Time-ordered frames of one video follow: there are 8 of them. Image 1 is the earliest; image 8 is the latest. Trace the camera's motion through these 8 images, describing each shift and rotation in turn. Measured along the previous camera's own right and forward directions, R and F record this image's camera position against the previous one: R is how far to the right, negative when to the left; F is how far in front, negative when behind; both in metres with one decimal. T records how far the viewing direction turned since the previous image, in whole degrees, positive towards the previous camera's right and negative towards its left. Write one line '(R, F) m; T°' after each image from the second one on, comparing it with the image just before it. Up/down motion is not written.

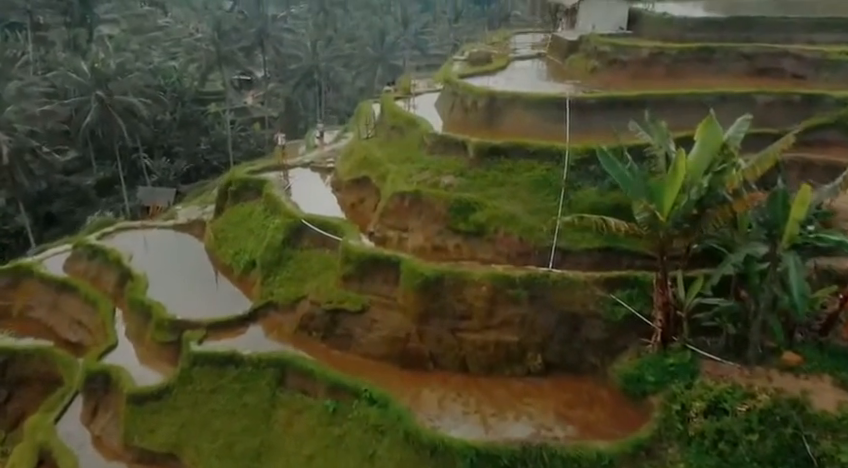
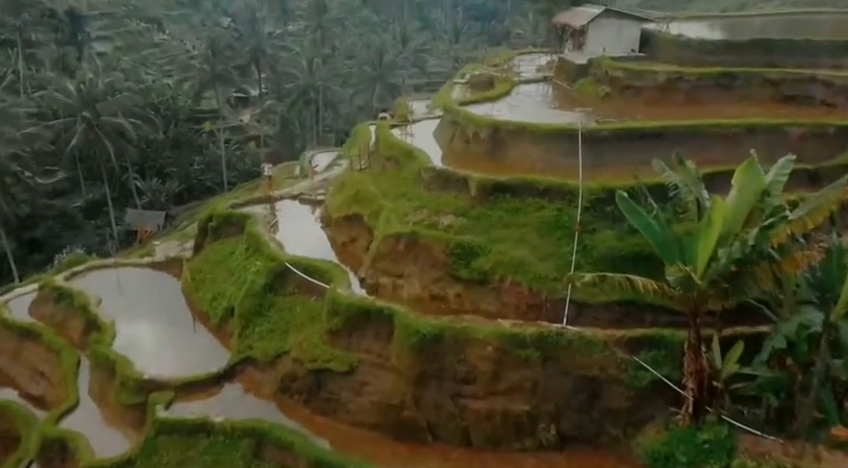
(+0.1, +1.9) m; 0°
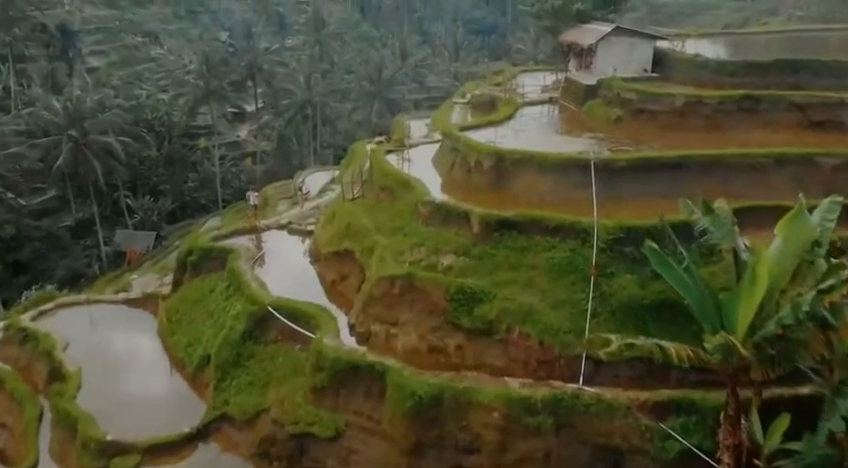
(+0.1, +1.7) m; 0°
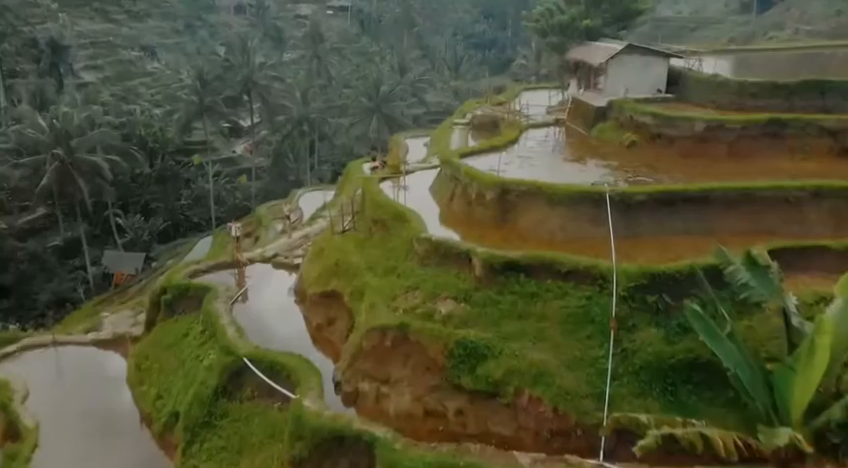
(+0.1, +1.7) m; 0°
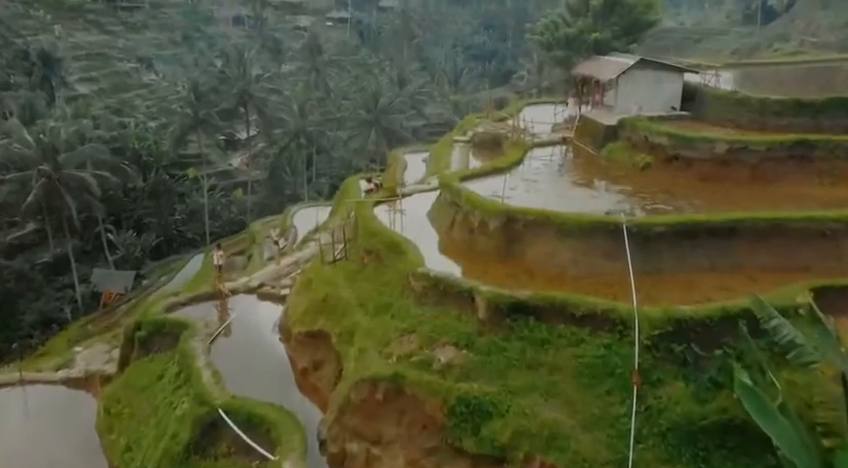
(+0.1, +1.5) m; 0°
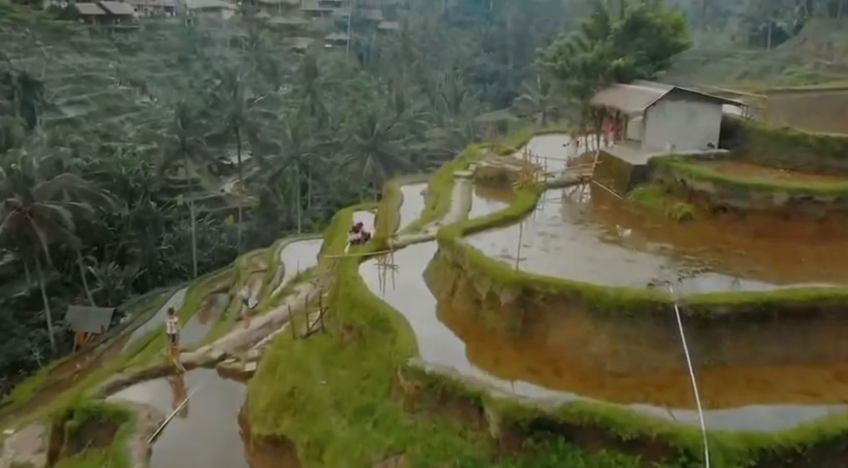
(+0.1, +3.0) m; 0°
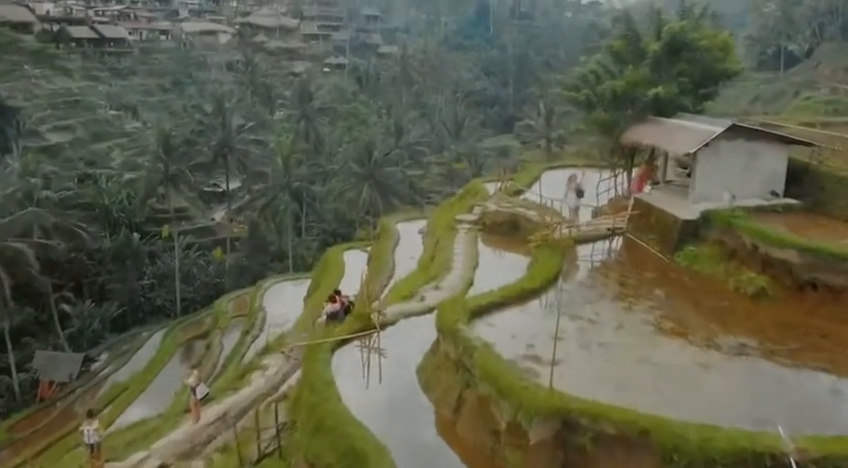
(+0.1, +3.5) m; 0°
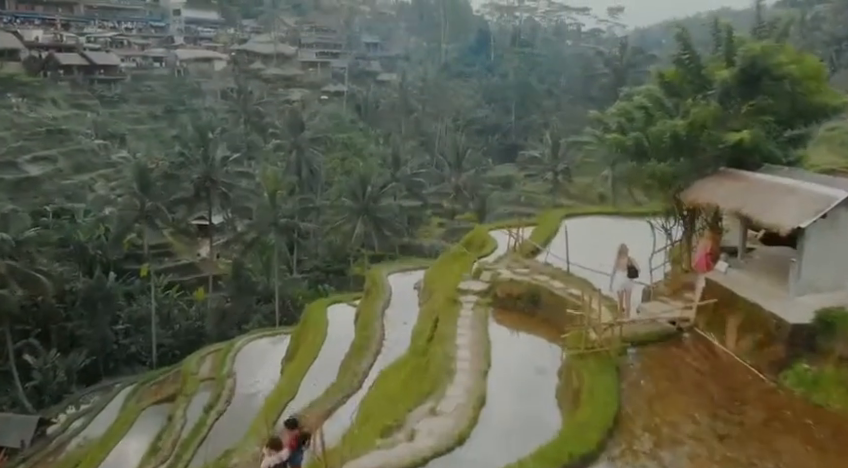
(+0.1, +4.3) m; 0°
